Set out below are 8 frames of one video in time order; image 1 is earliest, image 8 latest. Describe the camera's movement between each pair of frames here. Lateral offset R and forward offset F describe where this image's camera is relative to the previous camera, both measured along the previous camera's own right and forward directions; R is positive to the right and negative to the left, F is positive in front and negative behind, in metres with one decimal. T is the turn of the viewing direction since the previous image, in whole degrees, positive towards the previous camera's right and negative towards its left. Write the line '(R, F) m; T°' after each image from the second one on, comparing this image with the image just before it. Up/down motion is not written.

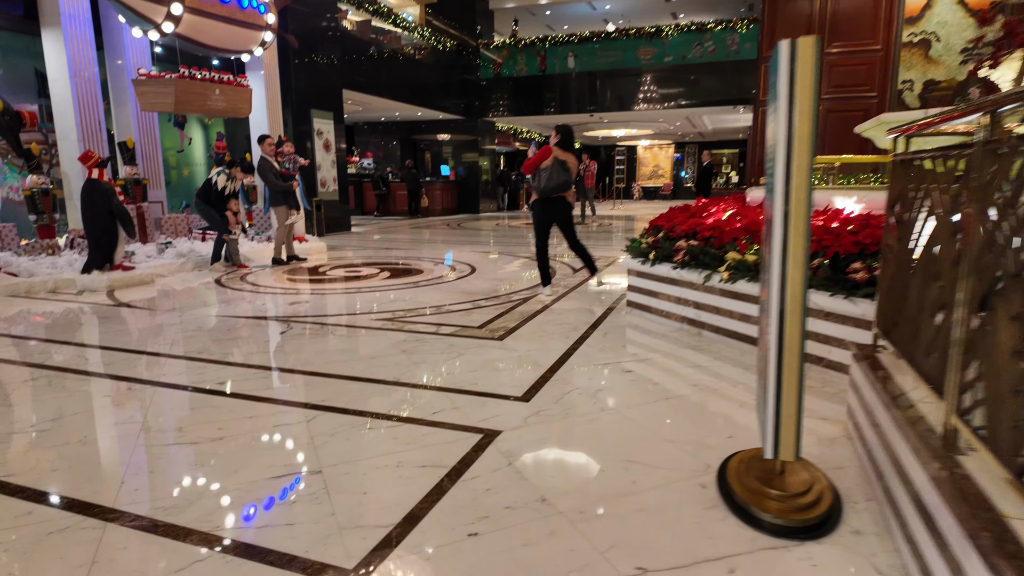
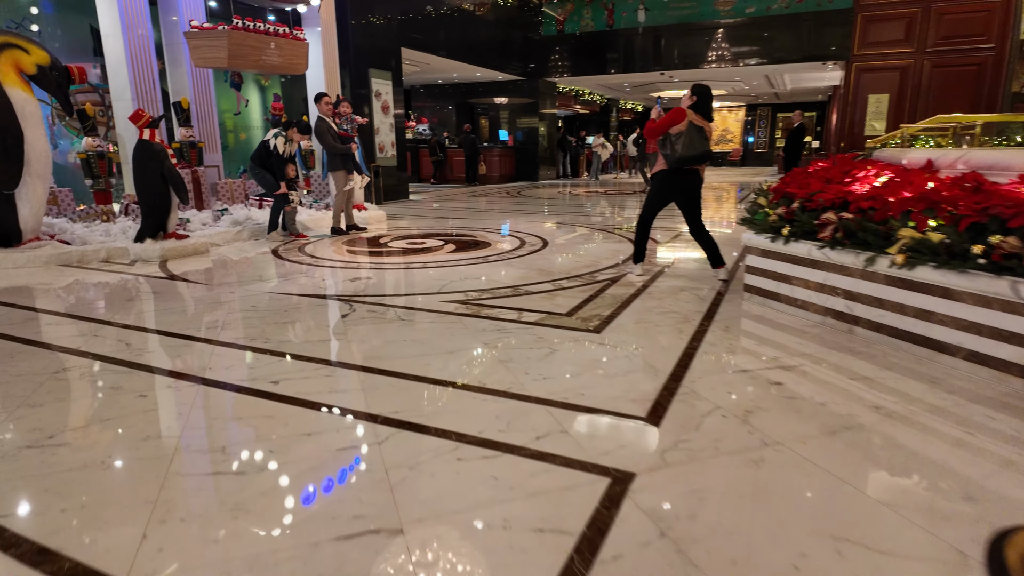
(-0.2, +0.5) m; -5°
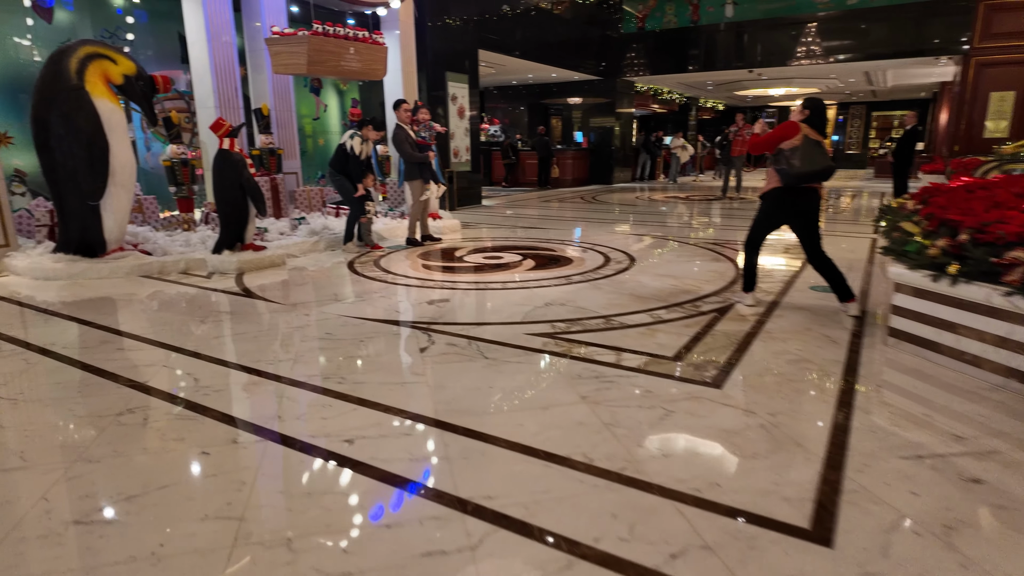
(-0.2, +0.3) m; -6°
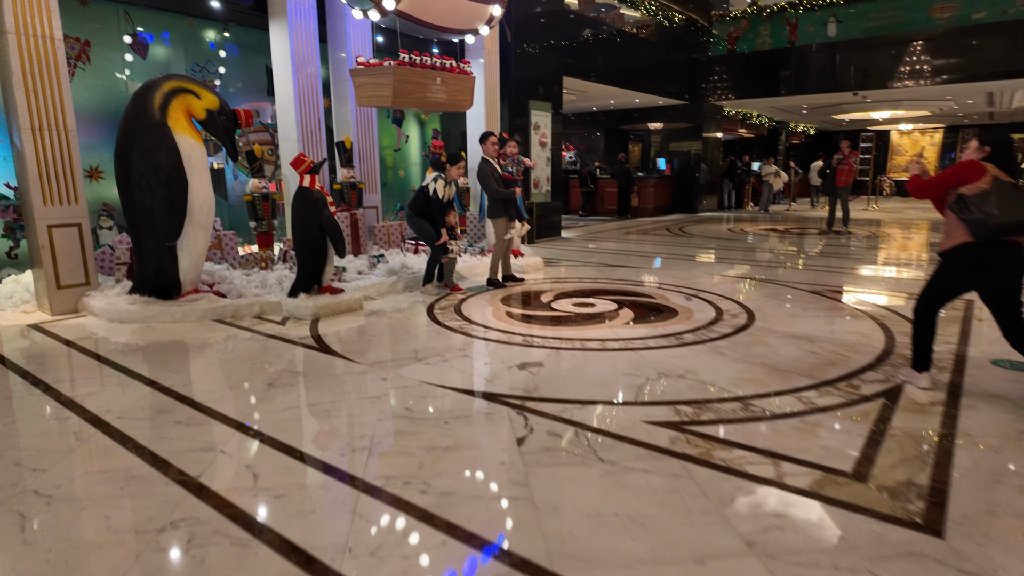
(-0.2, +0.5) m; -7°
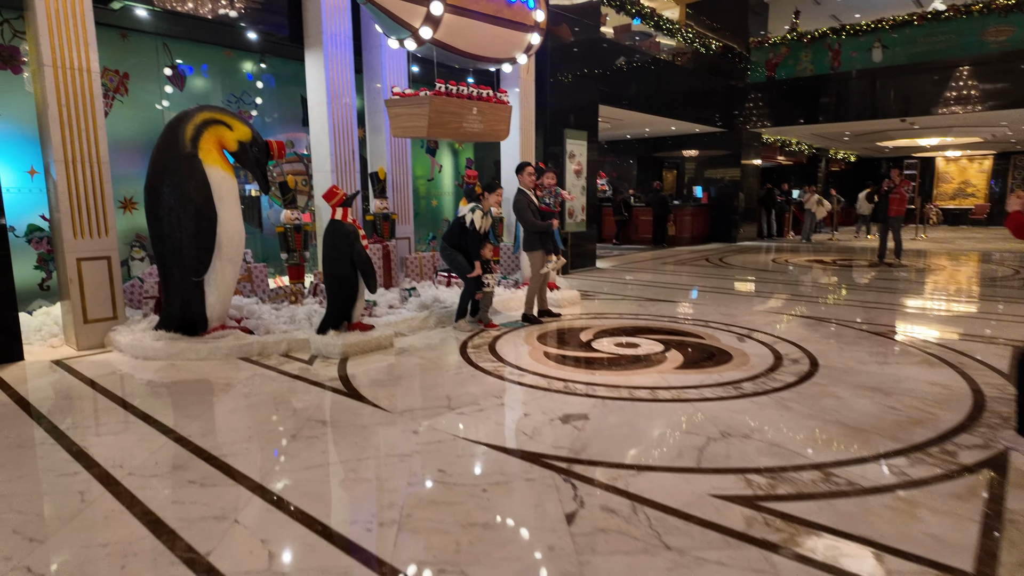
(-0.1, +0.2) m; -3°
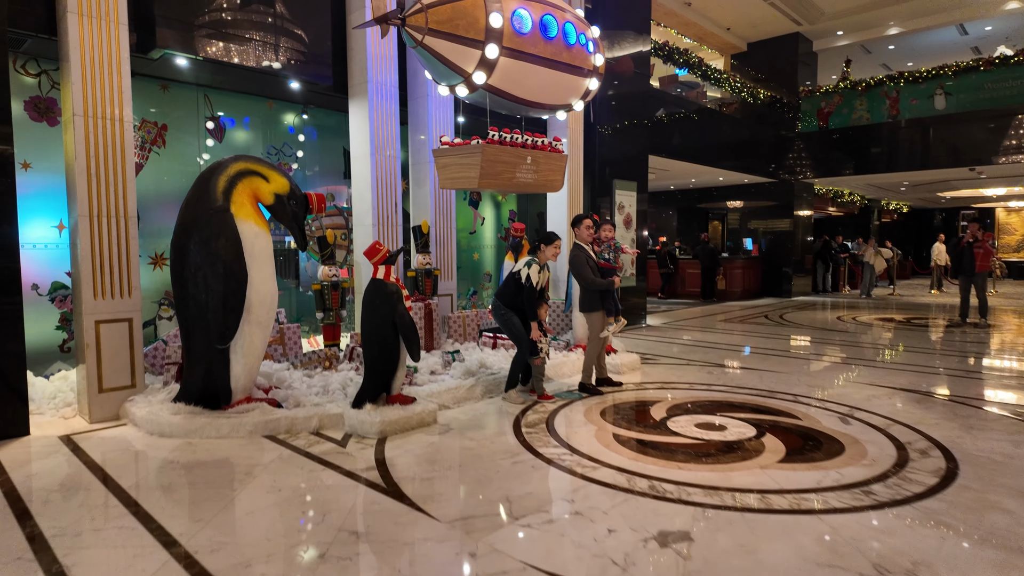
(-0.2, +0.5) m; -3°
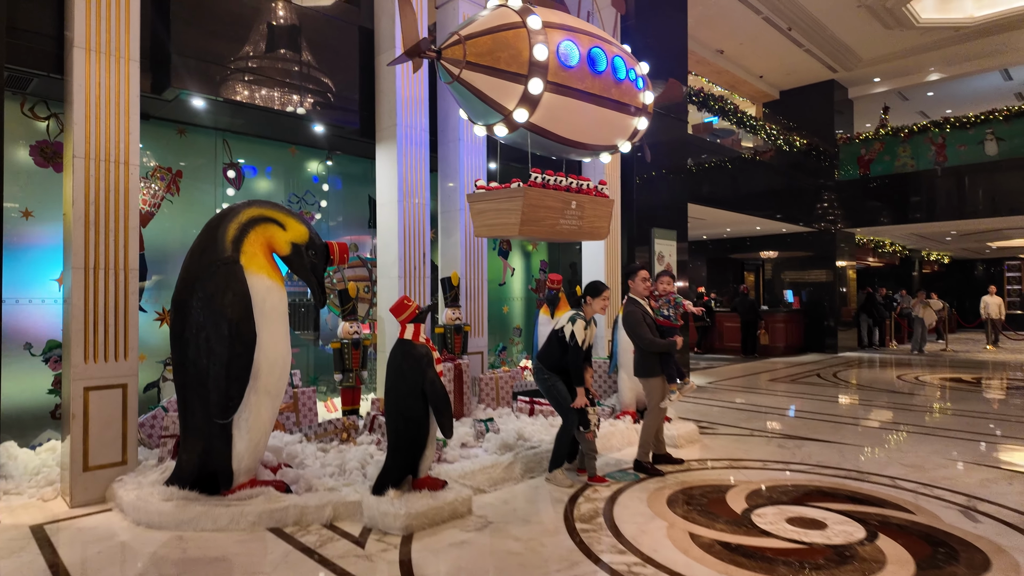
(-0.2, +0.5) m; -2°
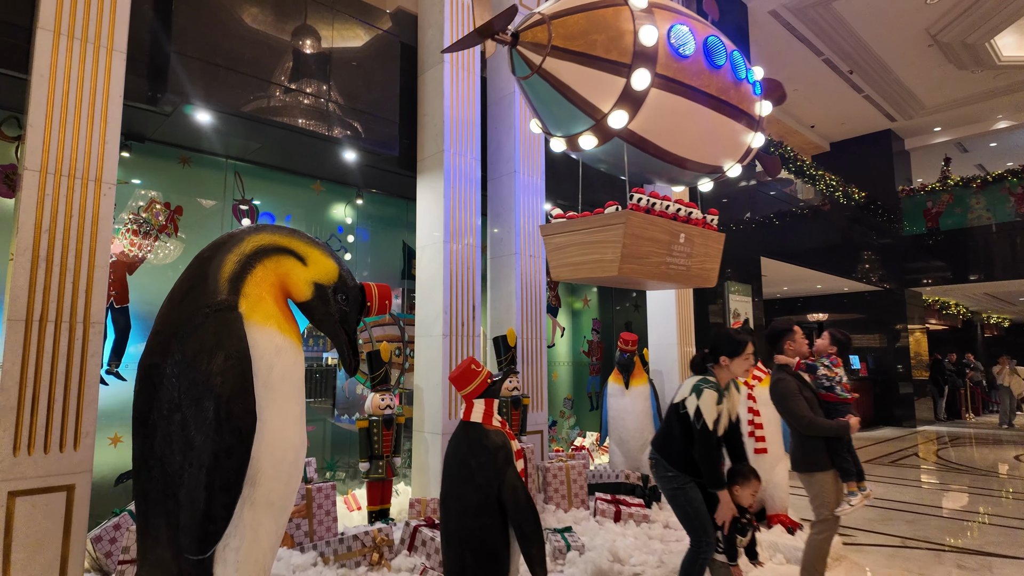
(-0.4, +1.0) m; -1°
